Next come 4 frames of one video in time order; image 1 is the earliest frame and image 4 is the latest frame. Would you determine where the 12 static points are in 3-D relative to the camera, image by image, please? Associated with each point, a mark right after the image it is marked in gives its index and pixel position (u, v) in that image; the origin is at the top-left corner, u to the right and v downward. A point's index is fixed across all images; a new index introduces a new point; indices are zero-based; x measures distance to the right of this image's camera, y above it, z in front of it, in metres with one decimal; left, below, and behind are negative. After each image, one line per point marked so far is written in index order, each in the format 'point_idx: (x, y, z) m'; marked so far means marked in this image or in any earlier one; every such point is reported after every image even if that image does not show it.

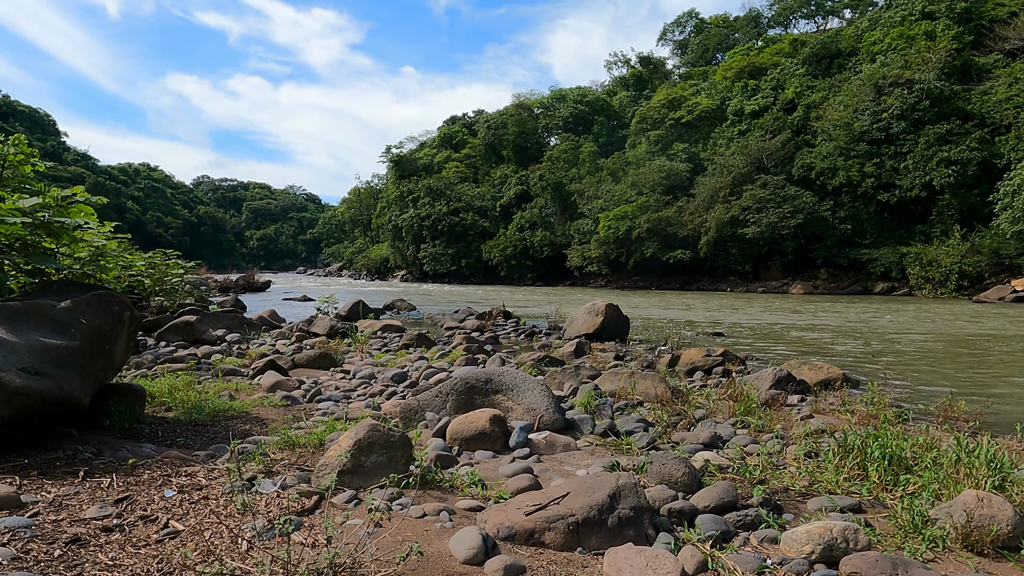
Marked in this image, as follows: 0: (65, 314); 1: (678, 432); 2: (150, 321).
0: (-2.6, -0.1, +3.8) m
1: (+1.2, -1.1, +5.0) m
2: (-5.1, -0.5, +9.4) m
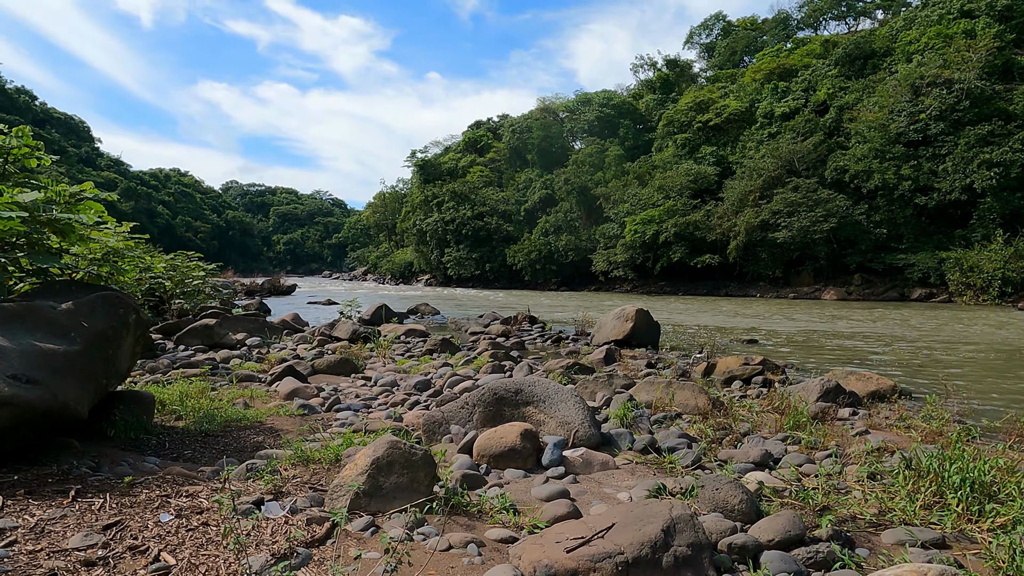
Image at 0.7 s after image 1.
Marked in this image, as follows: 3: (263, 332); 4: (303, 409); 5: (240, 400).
0: (-2.4, -0.2, +3.6) m
1: (+1.5, -1.1, +4.6) m
2: (-4.7, -0.5, +9.2) m
3: (-3.9, -0.7, +10.4) m
4: (-1.6, -0.9, +5.1) m
5: (-2.2, -0.9, +5.3) m
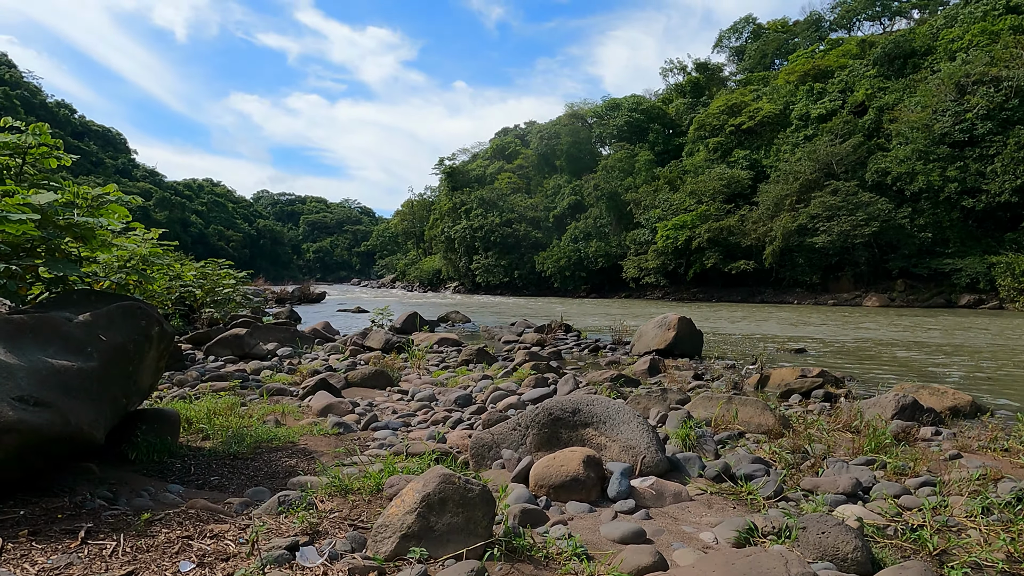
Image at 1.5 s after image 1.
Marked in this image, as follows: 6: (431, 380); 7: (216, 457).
0: (-2.1, -0.2, +3.2) m
1: (+1.8, -1.2, +4.1) m
2: (-4.2, -0.6, +9.0) m
3: (-3.3, -0.8, +10.2) m
4: (-1.2, -1.0, +4.7) m
5: (-1.8, -1.0, +5.0) m
6: (-0.9, -1.0, +7.3) m
7: (-1.7, -1.0, +3.9) m
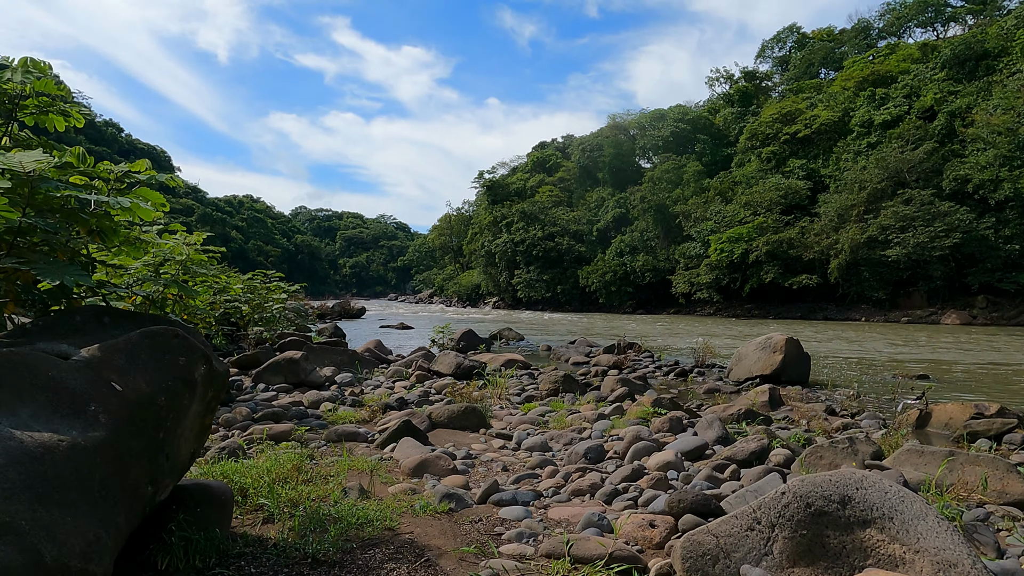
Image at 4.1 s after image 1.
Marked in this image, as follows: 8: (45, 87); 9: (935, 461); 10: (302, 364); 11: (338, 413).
0: (-1.3, -0.2, +1.9) m
1: (+2.7, -1.2, +2.6) m
2: (-3.1, -0.8, +7.8) m
3: (-2.2, -1.0, +8.9) m
4: (-0.3, -1.1, +3.4) m
5: (-0.9, -1.1, +3.7) m
6: (+0.2, -1.2, +5.9) m
7: (-0.9, -1.1, +2.6) m
8: (-1.8, +0.8, +2.6) m
9: (+2.8, -1.1, +4.4) m
10: (-2.3, -0.8, +7.2) m
11: (-1.5, -1.1, +5.7) m
